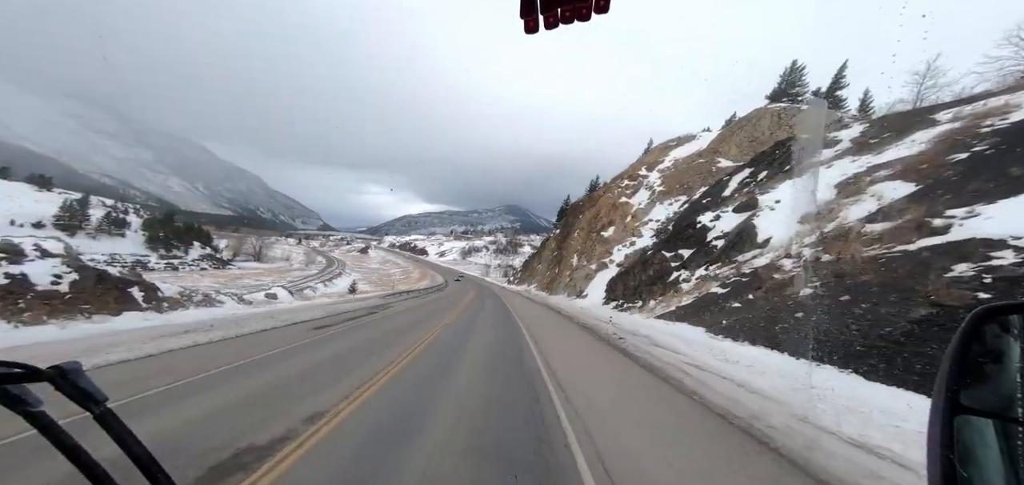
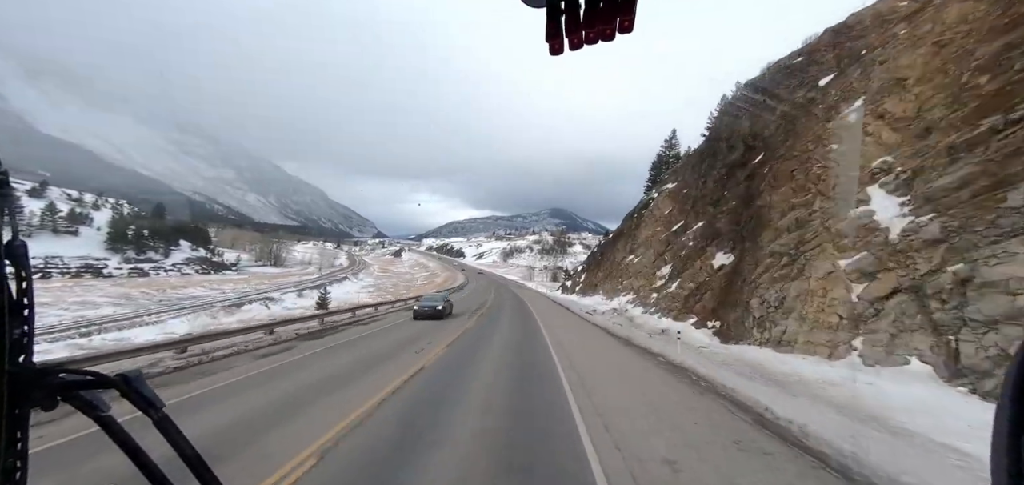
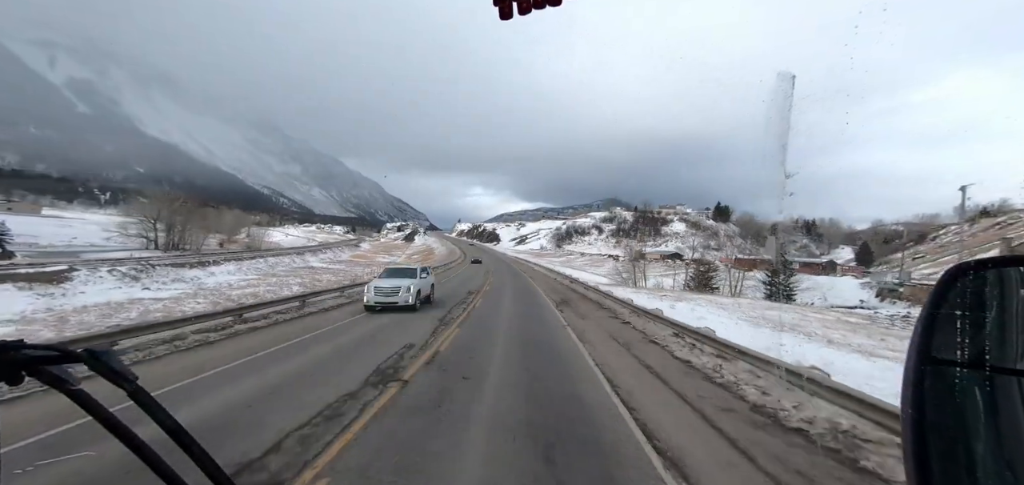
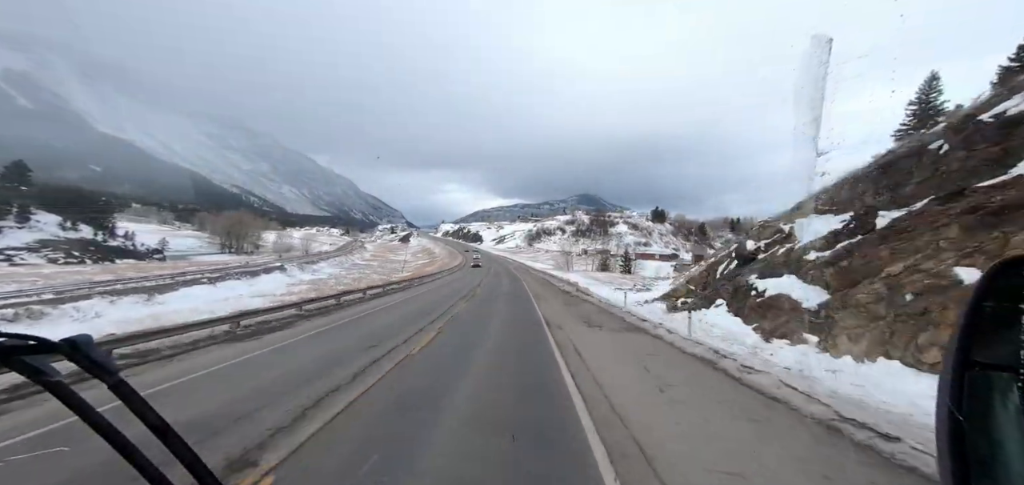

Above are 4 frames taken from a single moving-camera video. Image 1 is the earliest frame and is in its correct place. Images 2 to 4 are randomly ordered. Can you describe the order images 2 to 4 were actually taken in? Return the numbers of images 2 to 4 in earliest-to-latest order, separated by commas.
2, 4, 3
